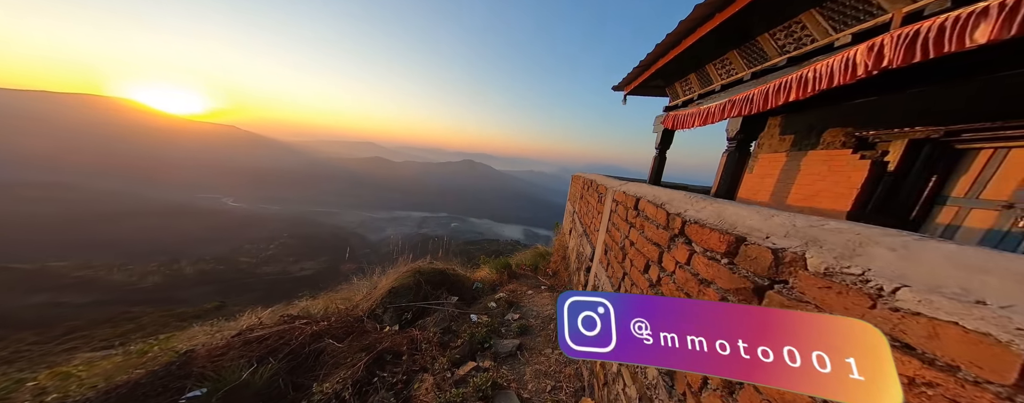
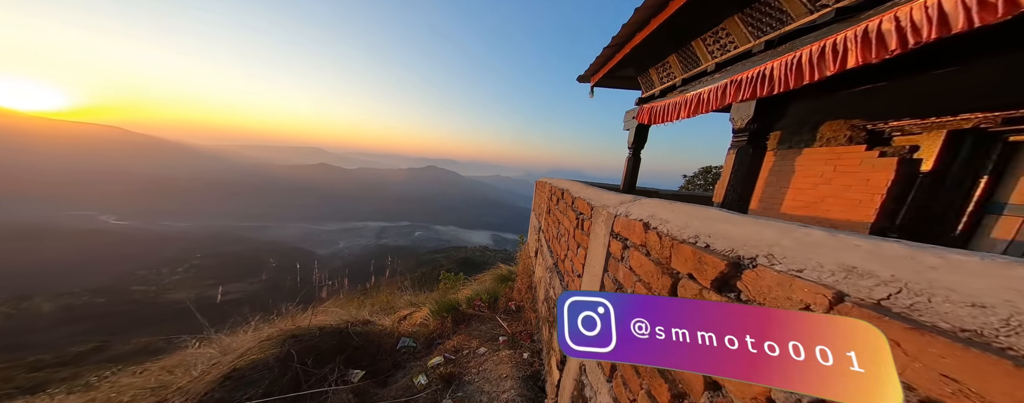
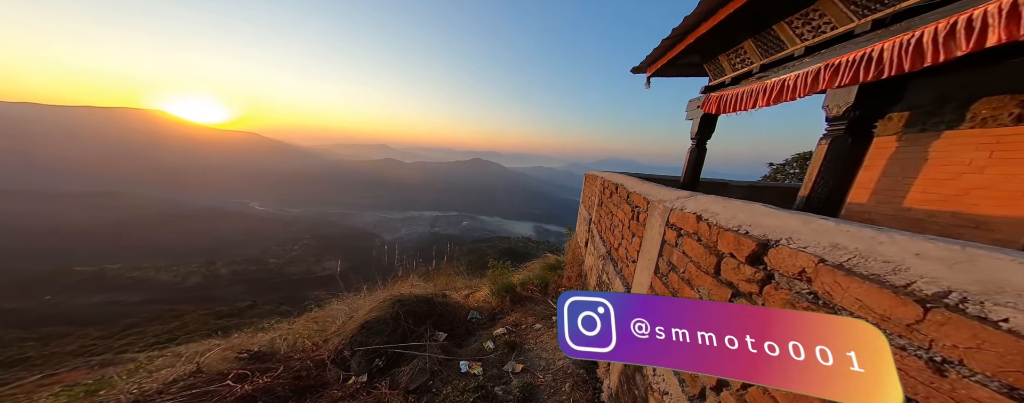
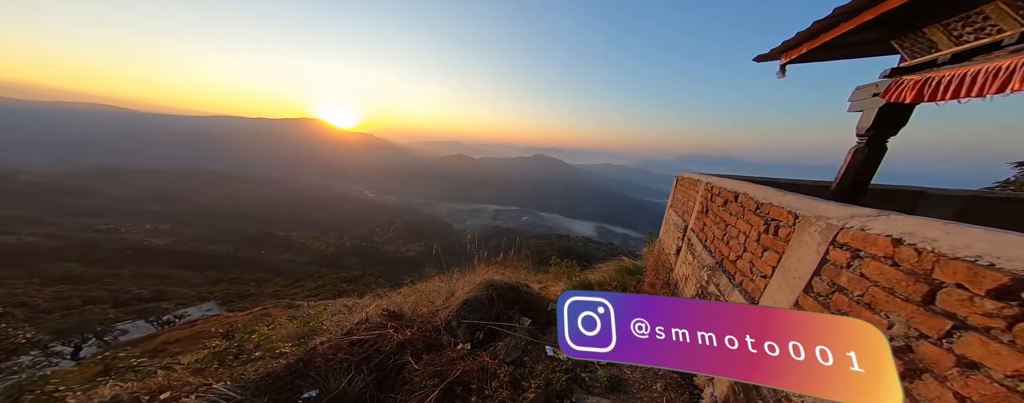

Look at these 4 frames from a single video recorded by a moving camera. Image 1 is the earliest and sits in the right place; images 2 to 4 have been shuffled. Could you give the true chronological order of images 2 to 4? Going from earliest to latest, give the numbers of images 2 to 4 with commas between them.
4, 3, 2
